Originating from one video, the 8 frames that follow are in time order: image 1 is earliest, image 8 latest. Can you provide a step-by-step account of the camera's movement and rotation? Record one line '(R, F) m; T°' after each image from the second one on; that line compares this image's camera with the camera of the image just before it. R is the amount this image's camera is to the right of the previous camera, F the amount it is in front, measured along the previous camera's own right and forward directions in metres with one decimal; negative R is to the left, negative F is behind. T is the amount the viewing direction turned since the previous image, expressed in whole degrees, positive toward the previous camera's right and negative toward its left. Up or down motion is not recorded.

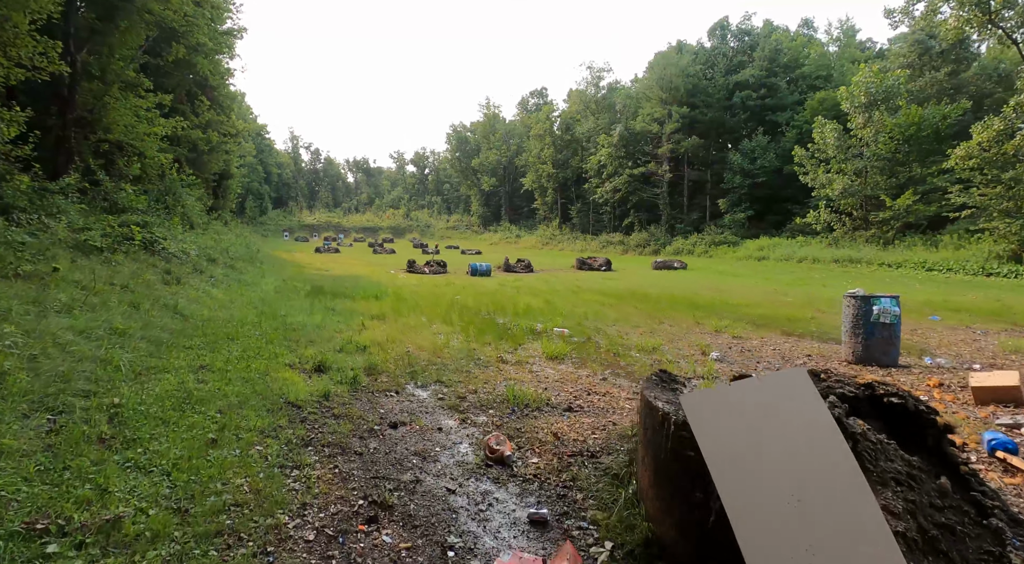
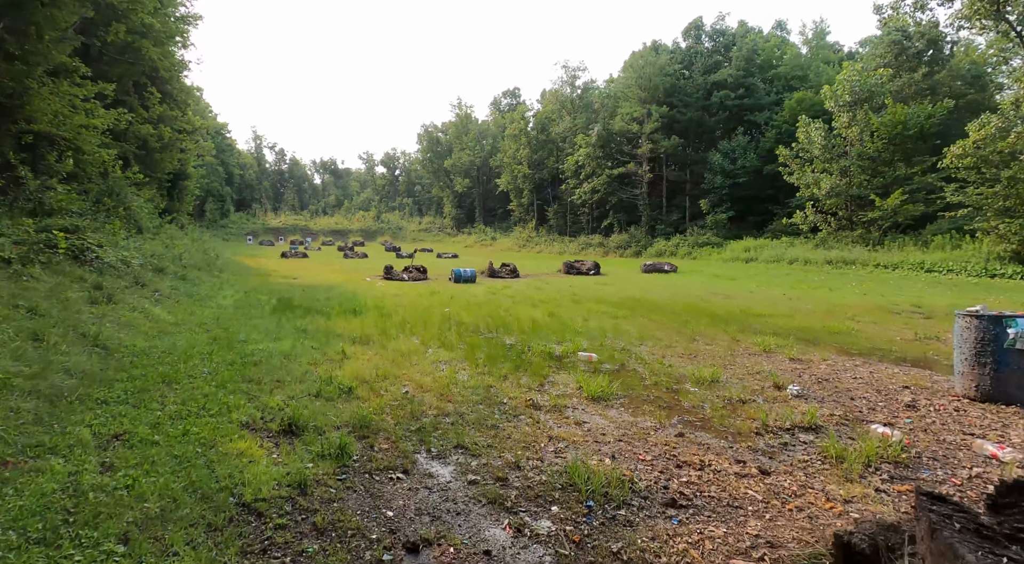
(-0.5, +1.5) m; +3°
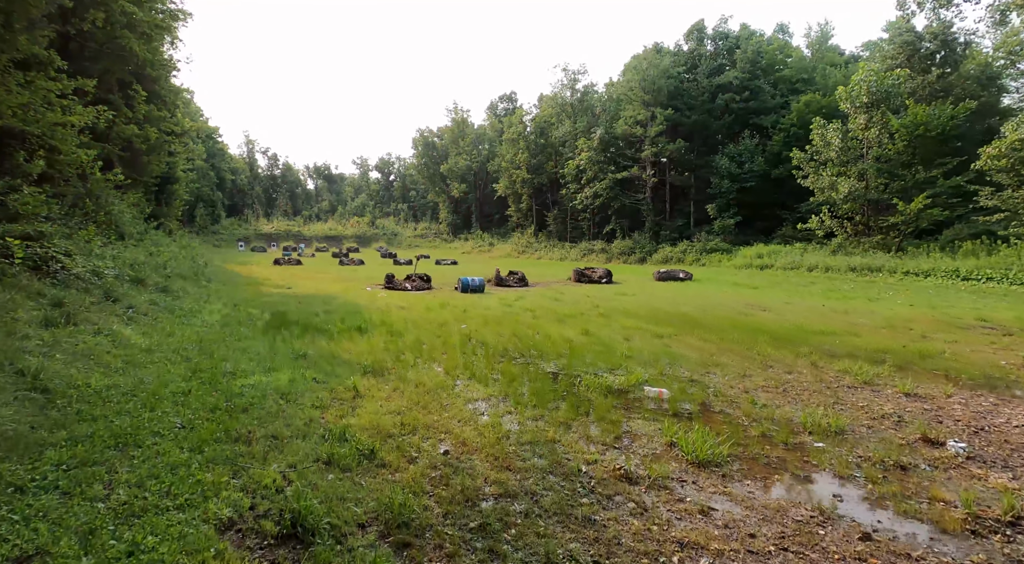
(-0.5, +1.3) m; +1°
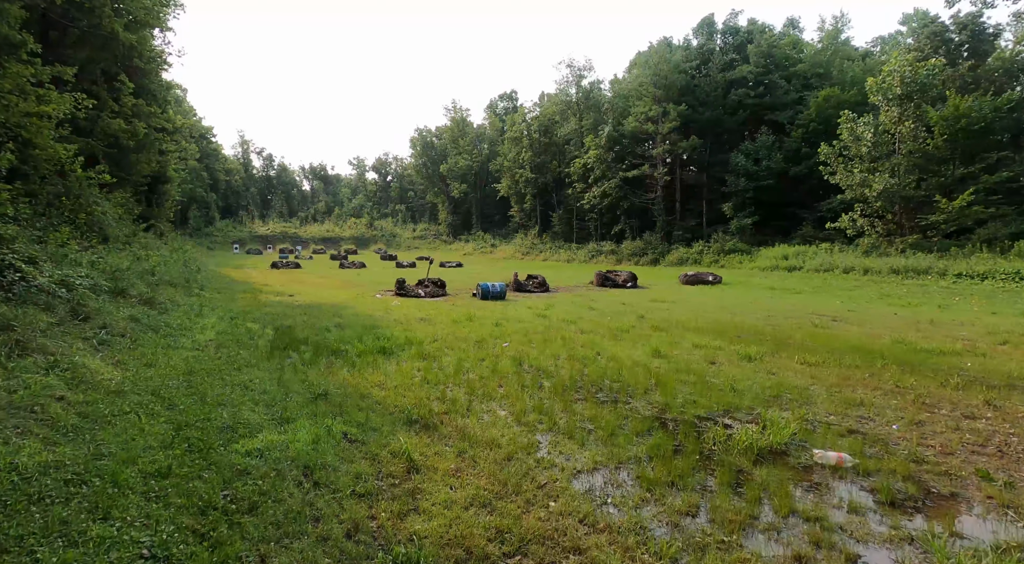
(-0.8, +1.7) m; 0°
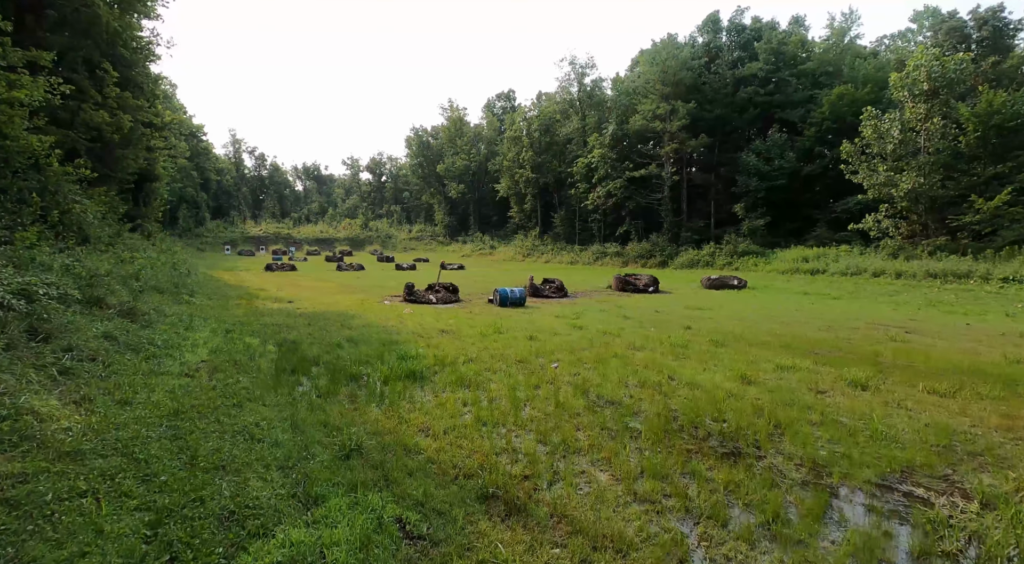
(-0.7, +1.4) m; +1°
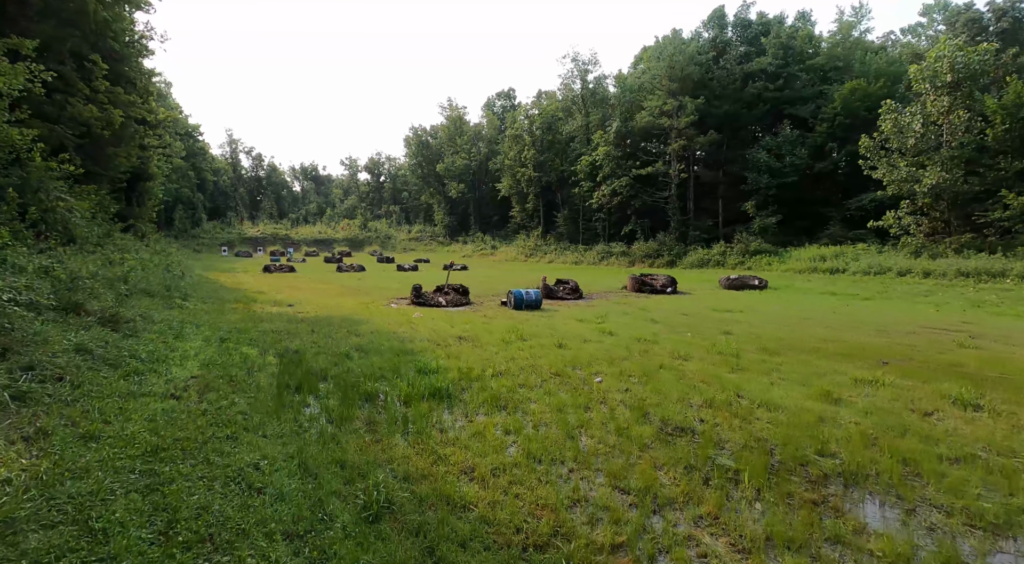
(-0.4, +1.0) m; 0°
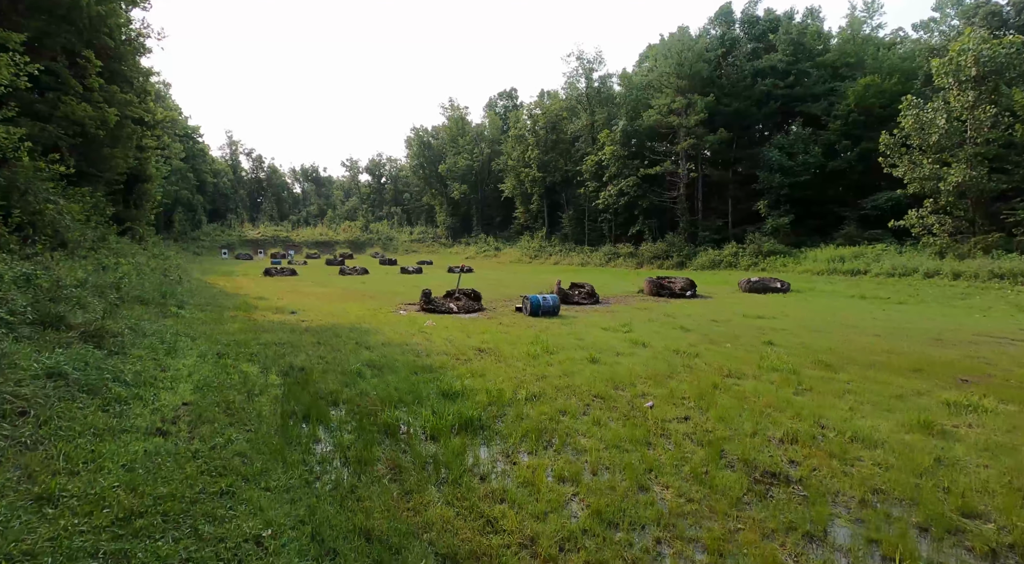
(-0.4, +0.8) m; 0°
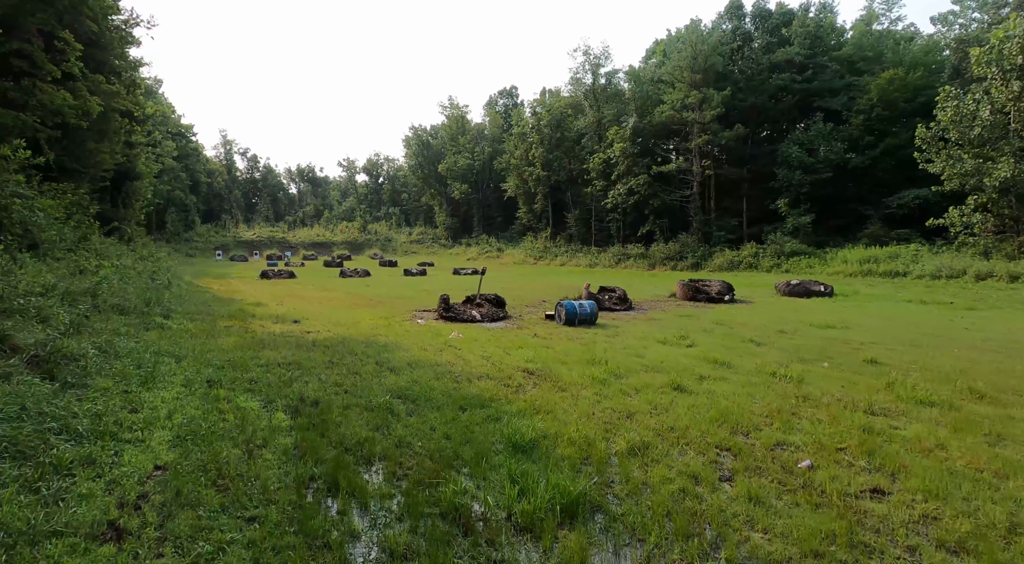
(-0.7, +1.6) m; 0°
